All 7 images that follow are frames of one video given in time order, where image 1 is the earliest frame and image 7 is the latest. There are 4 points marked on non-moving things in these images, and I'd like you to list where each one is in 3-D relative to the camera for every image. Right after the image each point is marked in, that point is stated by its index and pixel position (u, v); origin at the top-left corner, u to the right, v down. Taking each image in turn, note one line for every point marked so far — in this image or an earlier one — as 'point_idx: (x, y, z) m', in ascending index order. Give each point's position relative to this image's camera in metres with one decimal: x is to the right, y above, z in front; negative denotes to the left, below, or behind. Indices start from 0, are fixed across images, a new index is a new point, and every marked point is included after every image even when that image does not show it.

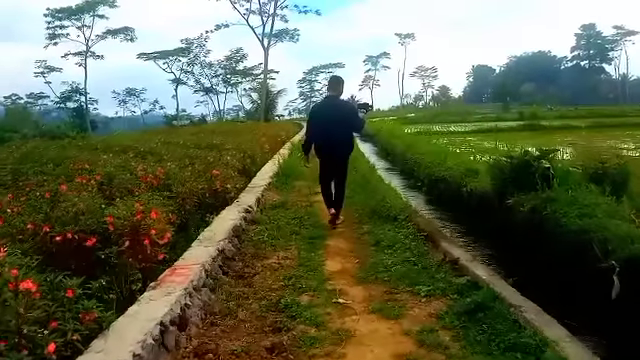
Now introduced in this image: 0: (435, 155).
0: (+1.9, +0.4, +9.7) m
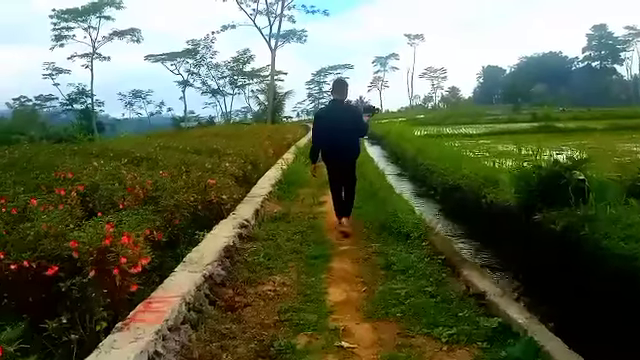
0: (+2.0, +0.3, +9.0) m
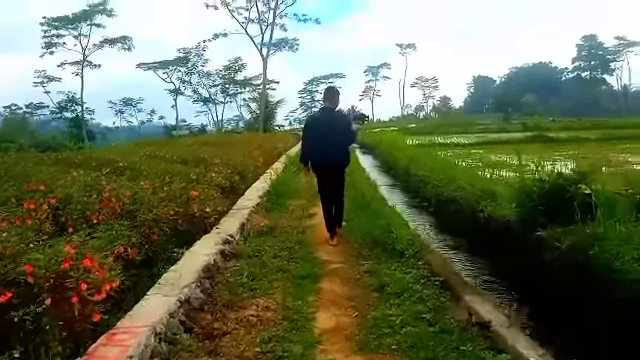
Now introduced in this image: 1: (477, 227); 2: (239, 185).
0: (+1.9, +0.1, +8.7) m
1: (+1.7, -0.5, +5.9) m
2: (-1.3, -0.1, +8.8) m
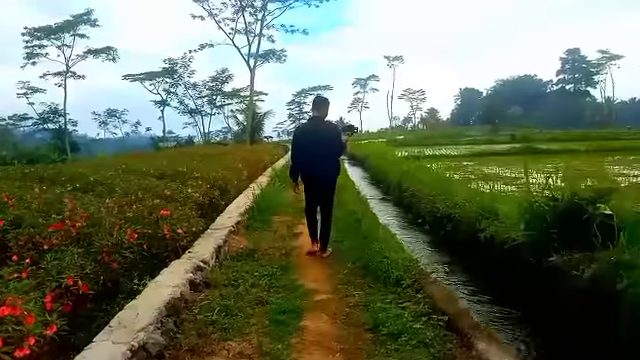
0: (+1.7, -0.1, +8.2) m
1: (+1.5, -0.7, +5.4) m
2: (-1.5, -0.3, +8.2) m
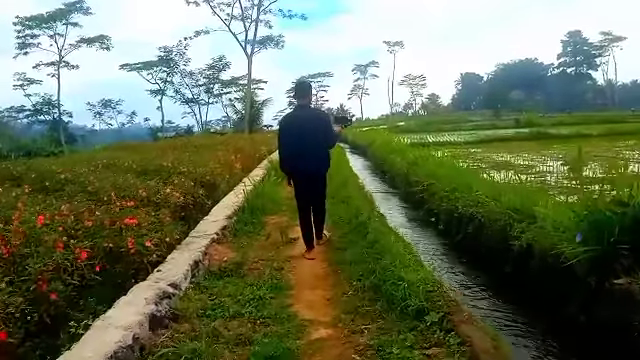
0: (+1.7, 0.0, +7.2) m
1: (+1.5, -0.6, +4.4) m
2: (-1.5, -0.3, +7.2) m
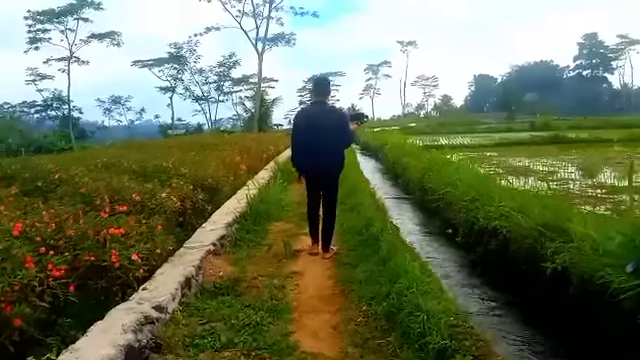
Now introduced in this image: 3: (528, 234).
0: (+1.8, -0.1, +6.7) m
1: (+1.6, -0.7, +3.9) m
2: (-1.4, -0.3, +6.8) m
3: (+1.6, -0.4, +4.3) m
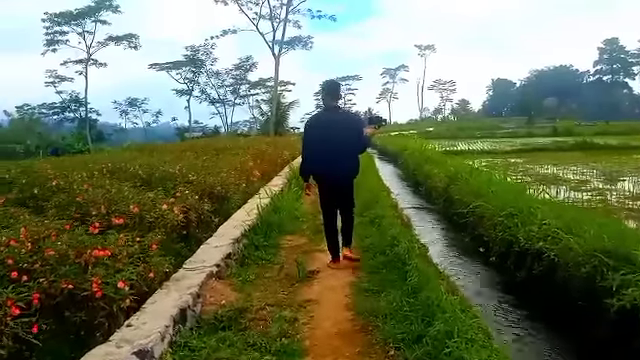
0: (+2.0, -0.2, +6.1) m
1: (+1.7, -0.8, +3.3) m
2: (-1.2, -0.4, +6.2) m
3: (+1.7, -0.5, +3.7) m
